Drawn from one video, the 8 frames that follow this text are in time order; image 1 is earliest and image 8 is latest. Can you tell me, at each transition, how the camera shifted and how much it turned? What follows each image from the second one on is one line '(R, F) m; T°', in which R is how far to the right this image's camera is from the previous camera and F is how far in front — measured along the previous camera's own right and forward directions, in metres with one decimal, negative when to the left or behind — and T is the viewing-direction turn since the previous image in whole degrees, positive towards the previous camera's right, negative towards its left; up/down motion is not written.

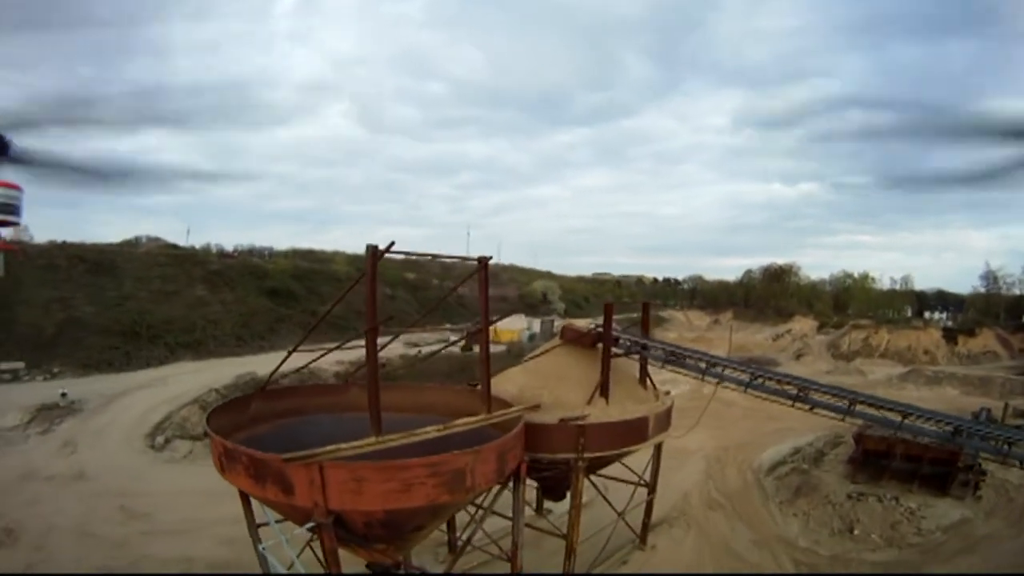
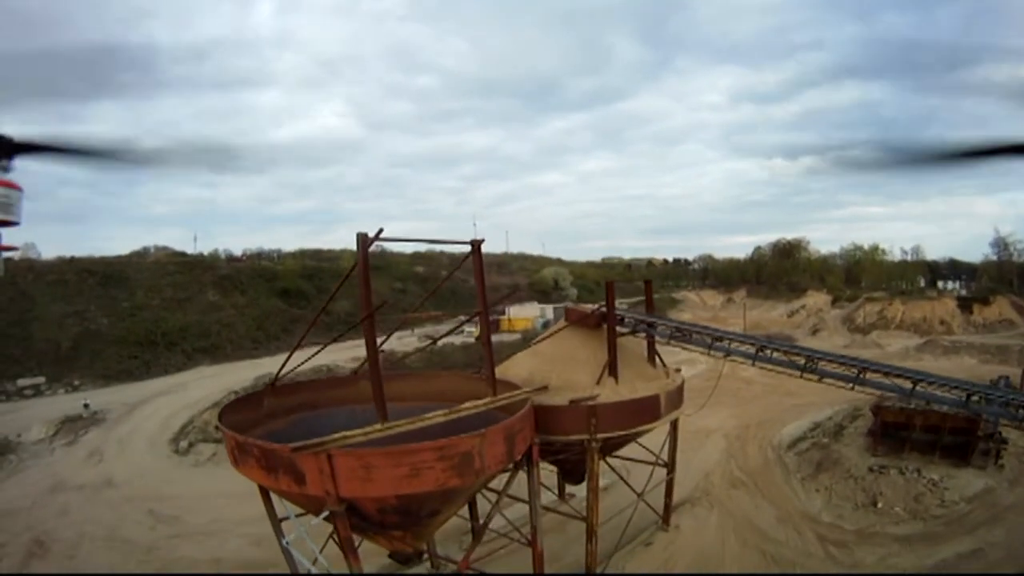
(-0.1, -0.1) m; -1°
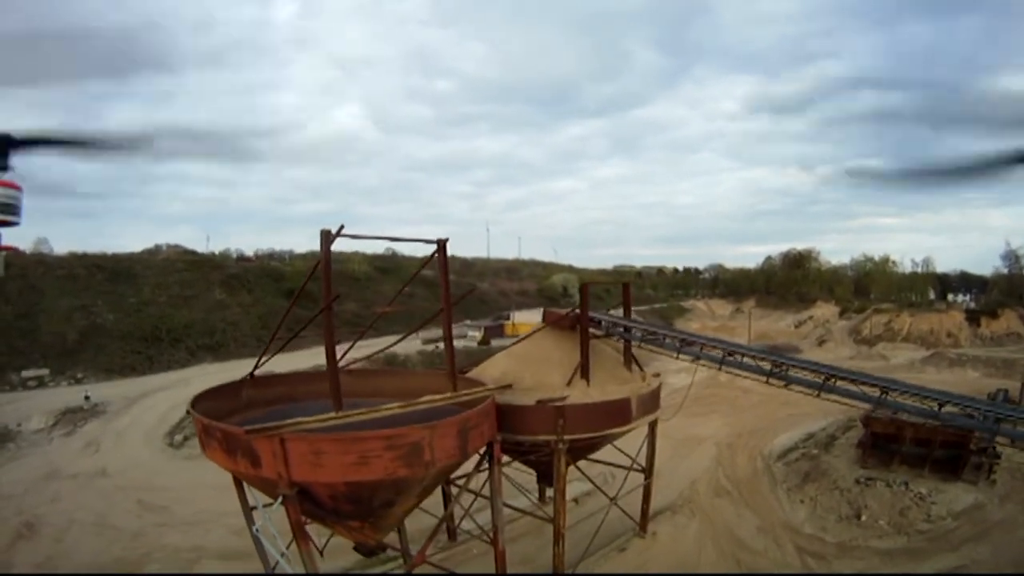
(+0.8, +0.4) m; -1°
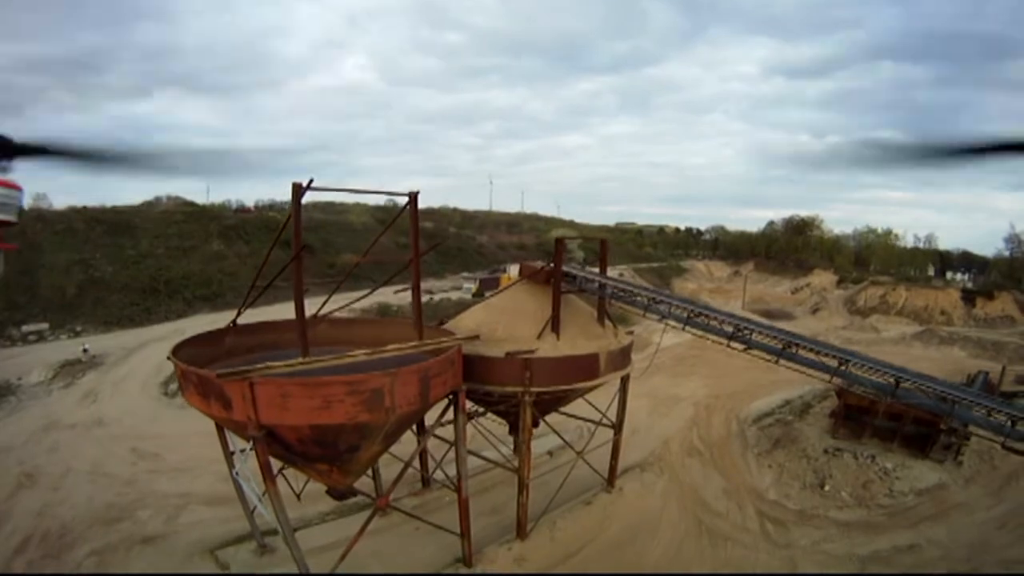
(+0.4, +0.2) m; 0°
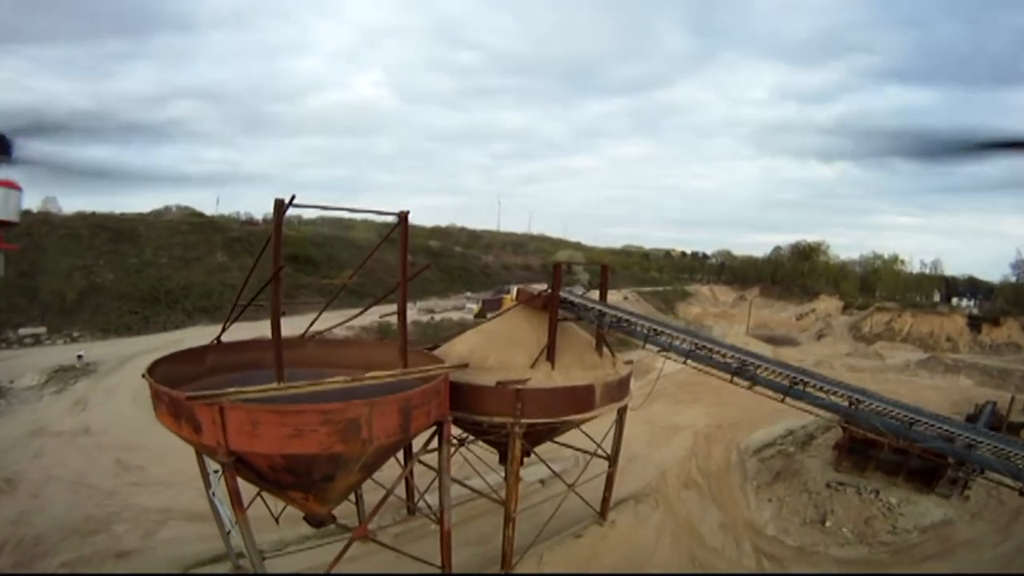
(+0.3, +0.4) m; 0°
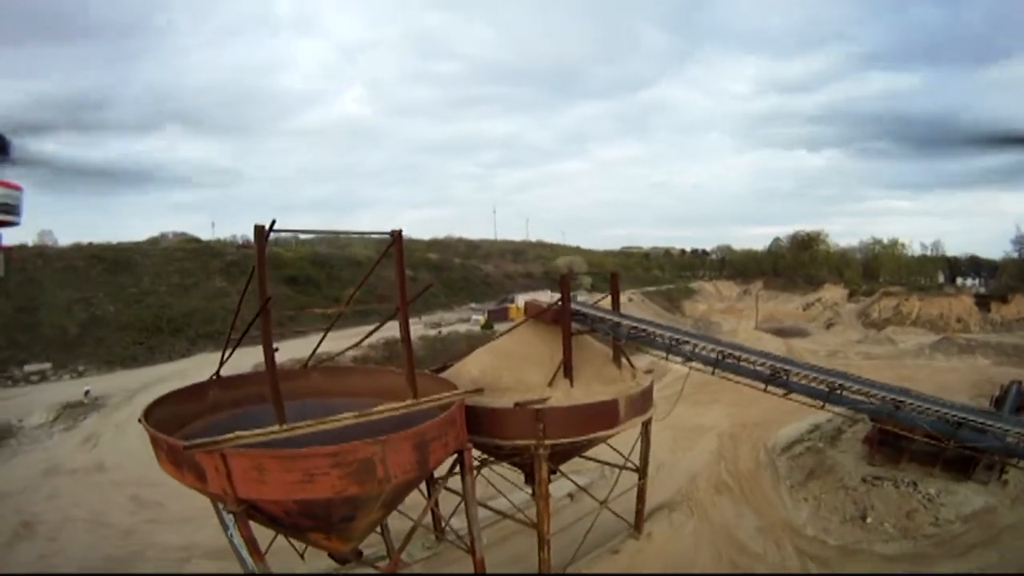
(-0.4, 0.0) m; 0°
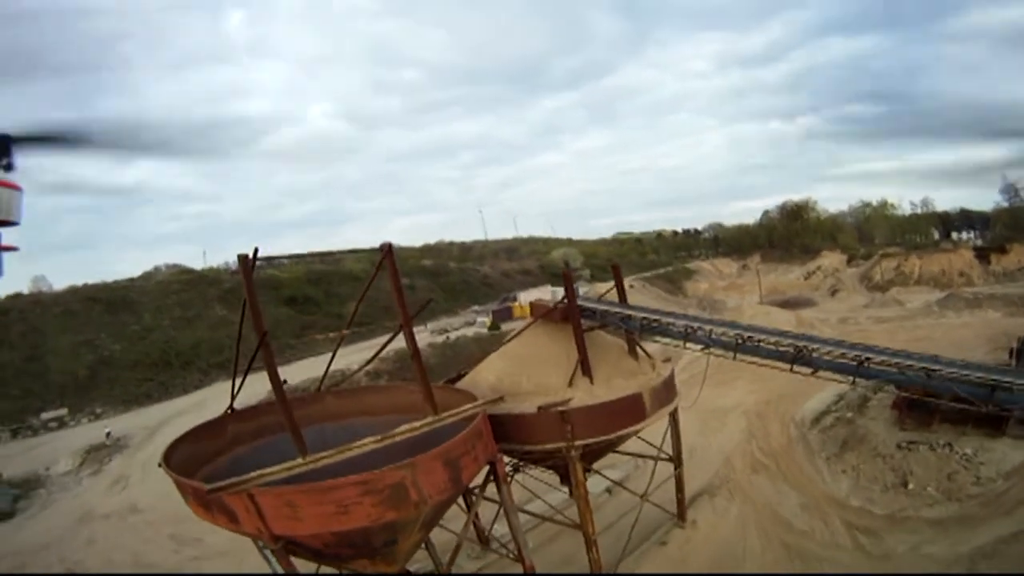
(-0.6, -0.2) m; 0°
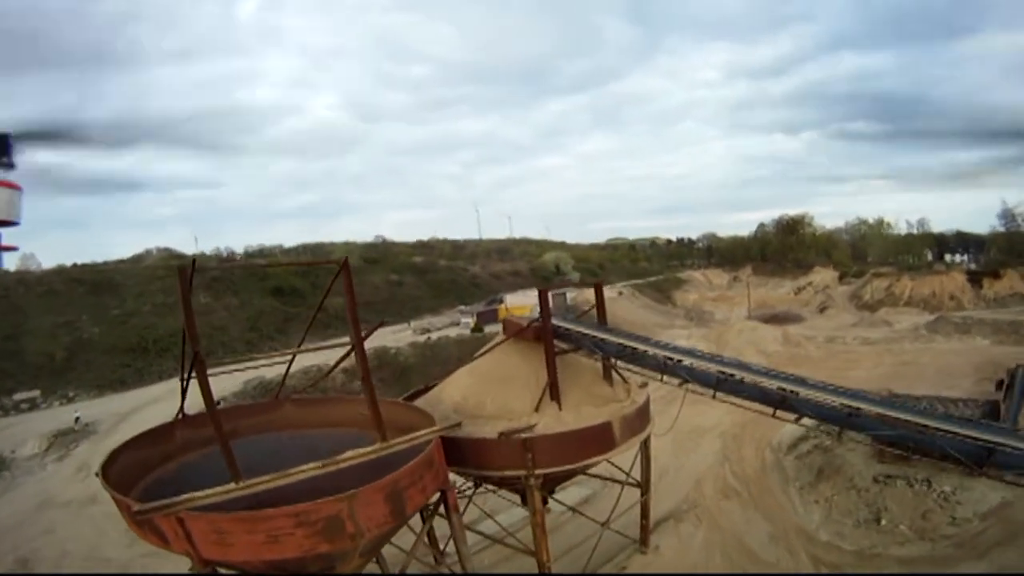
(+0.7, +0.8) m; +1°
